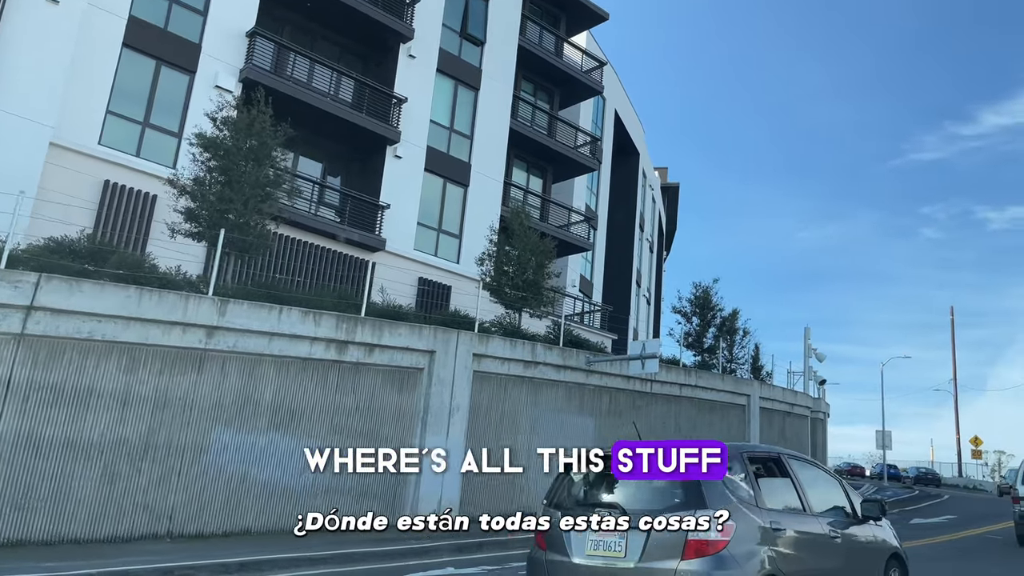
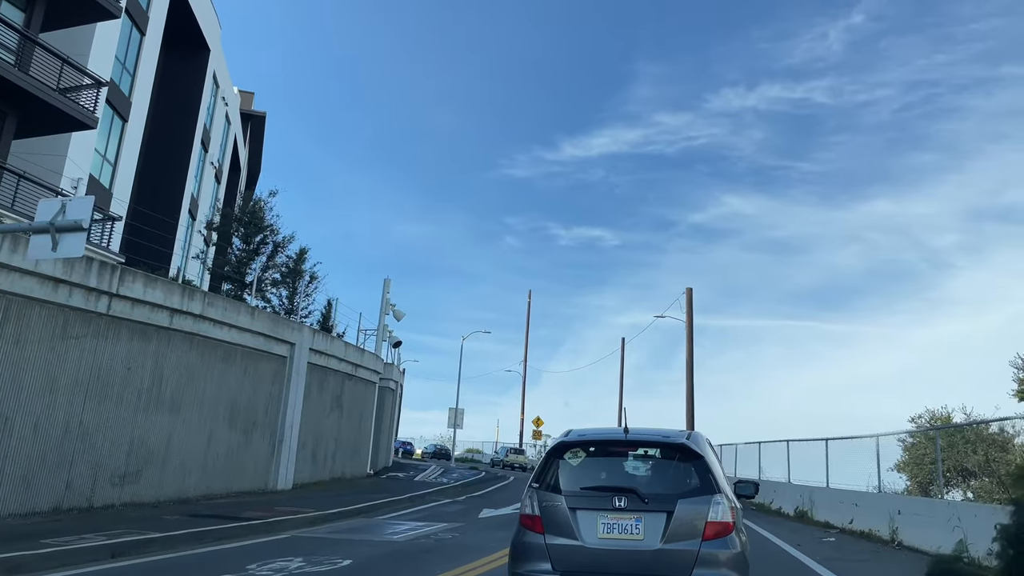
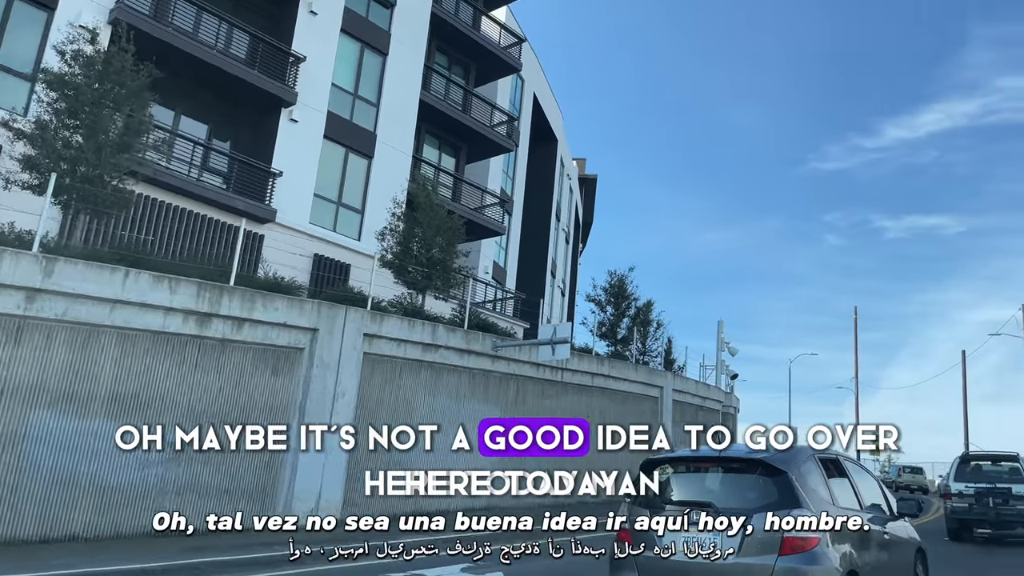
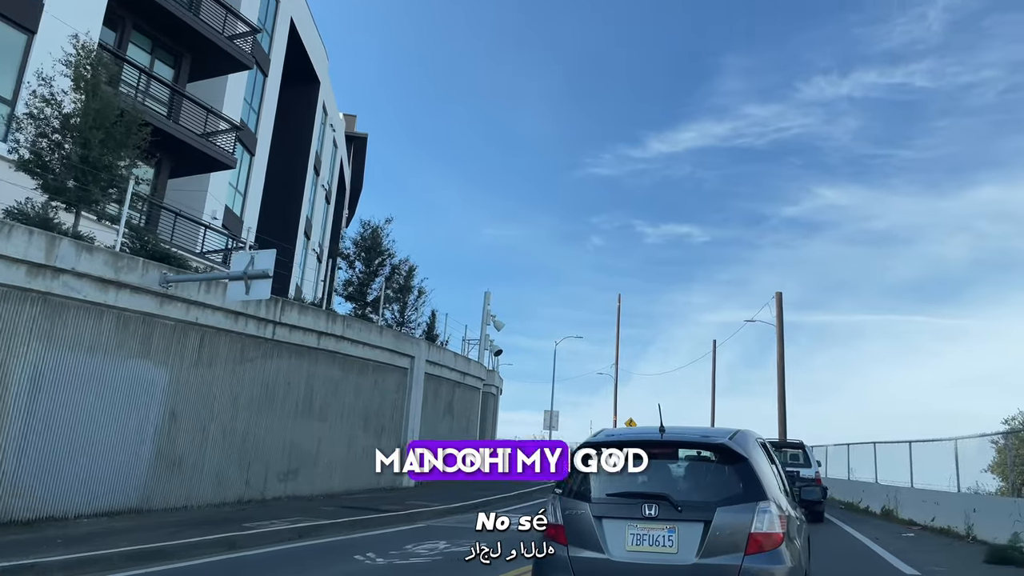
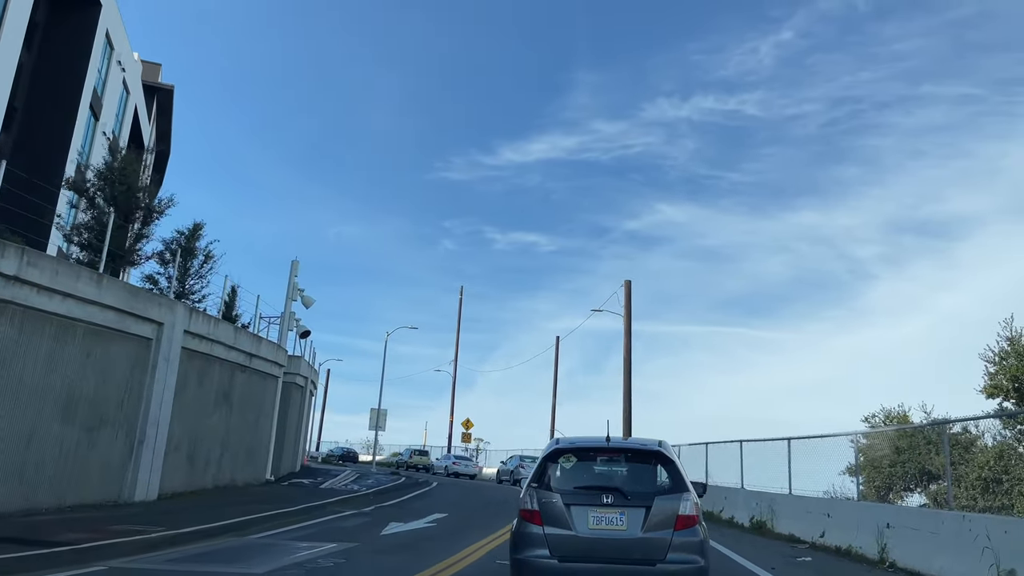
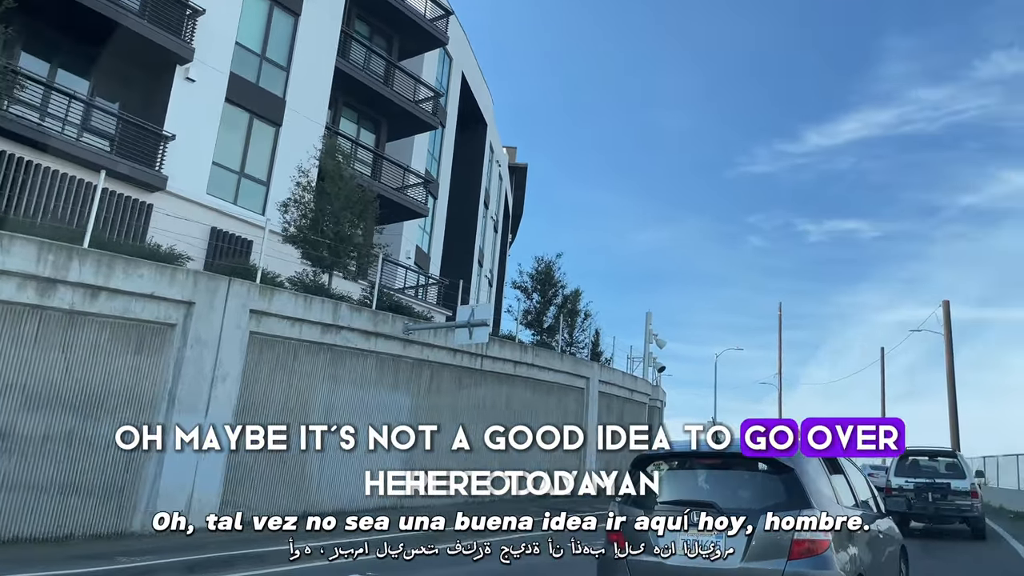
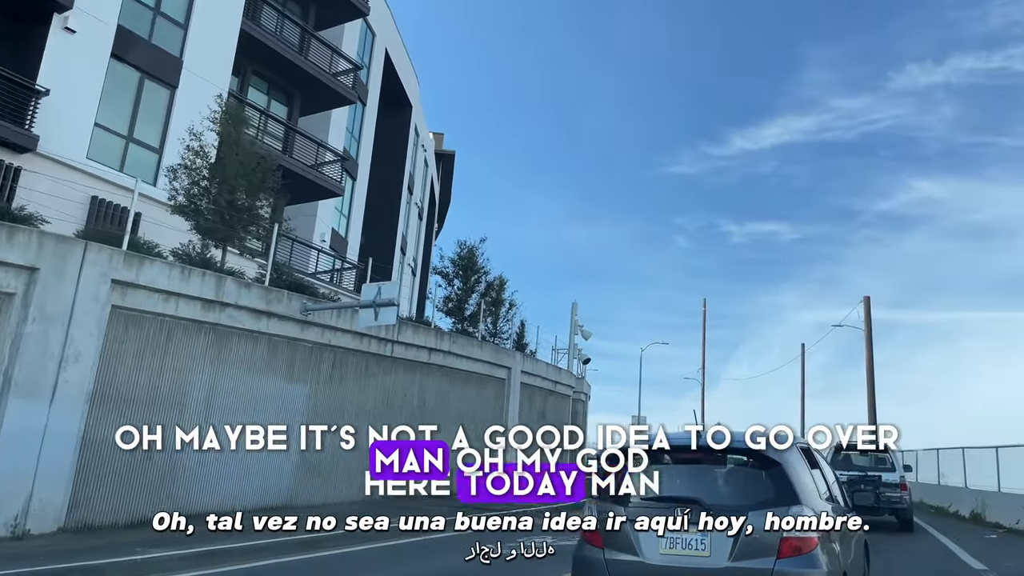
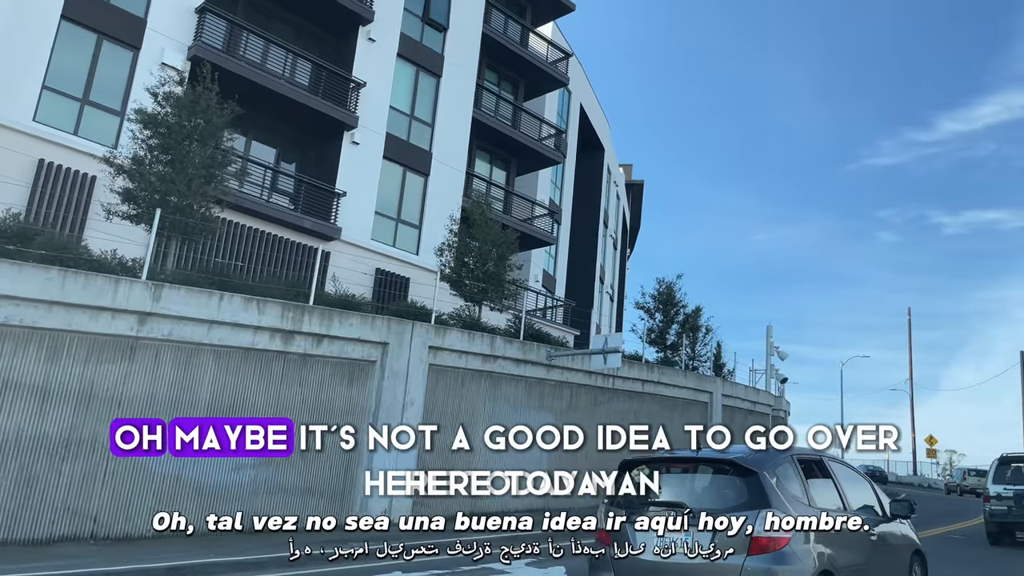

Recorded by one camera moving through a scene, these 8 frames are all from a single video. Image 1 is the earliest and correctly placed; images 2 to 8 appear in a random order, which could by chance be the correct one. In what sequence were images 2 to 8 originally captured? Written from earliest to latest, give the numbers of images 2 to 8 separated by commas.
8, 3, 6, 7, 4, 2, 5
